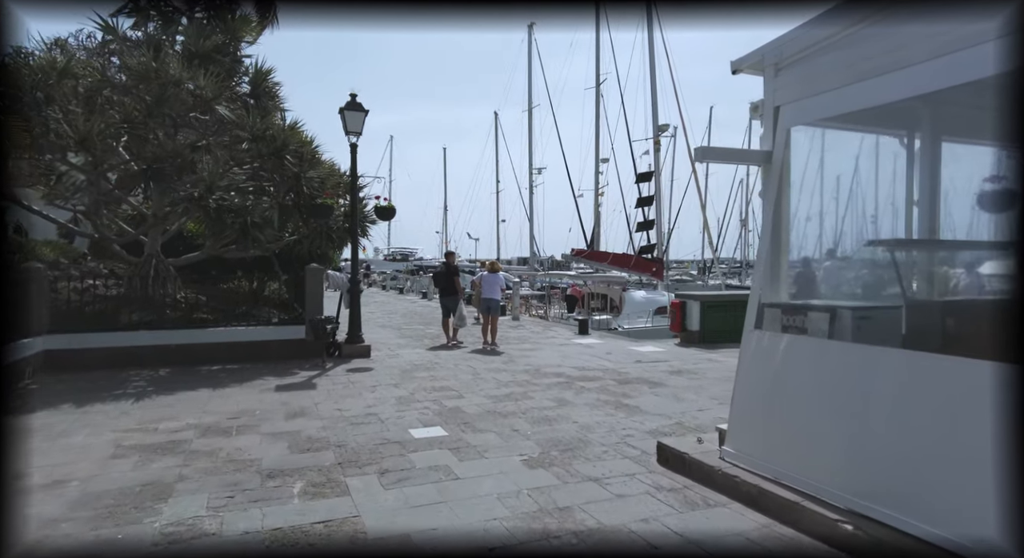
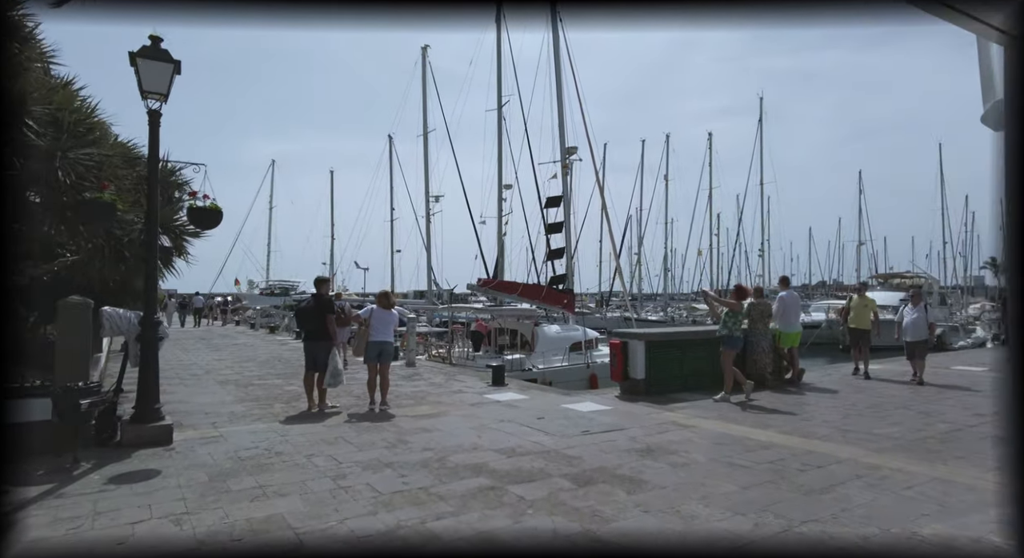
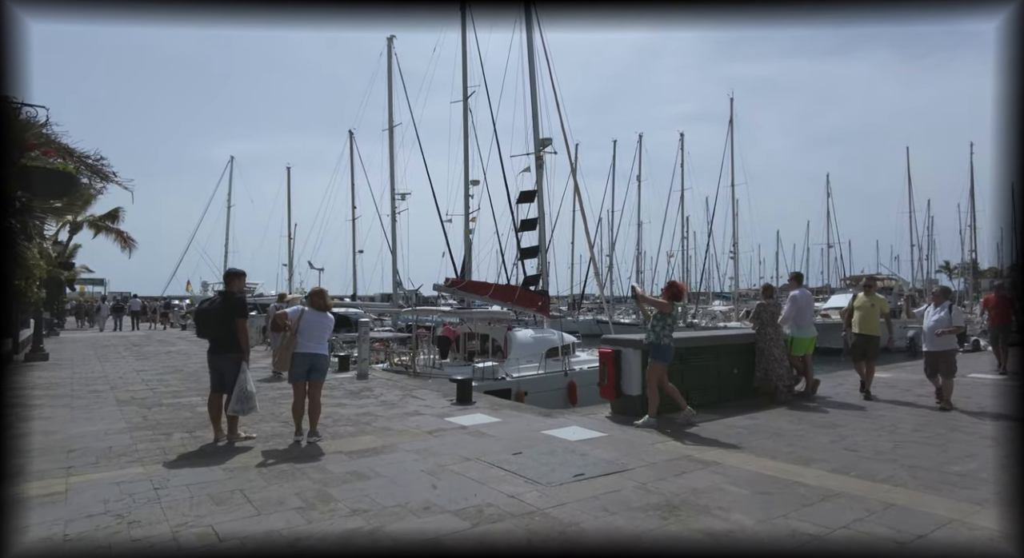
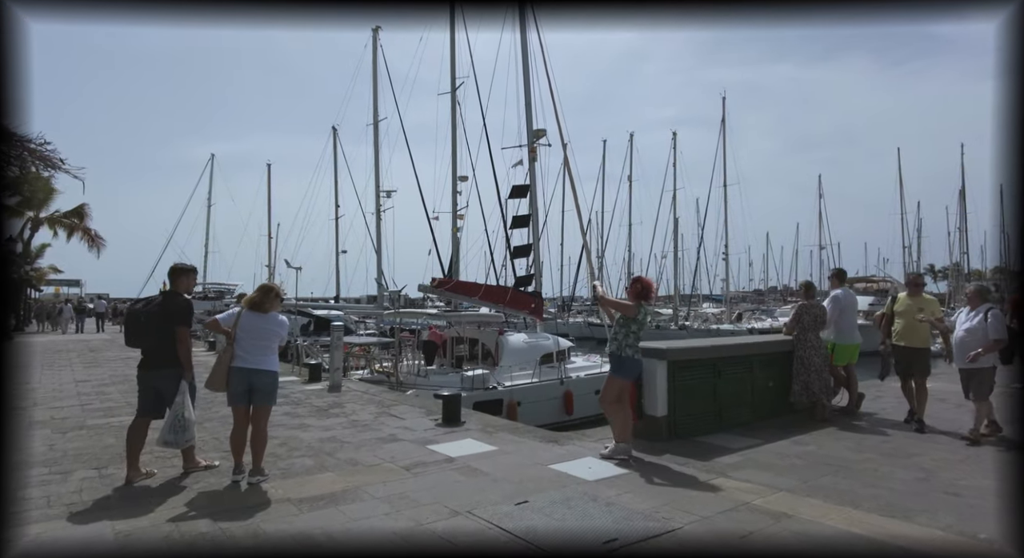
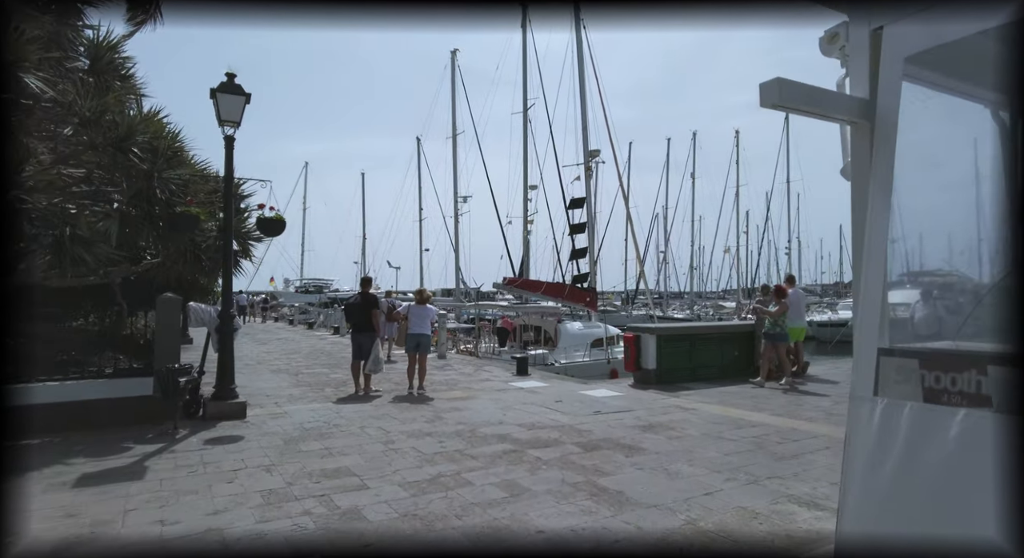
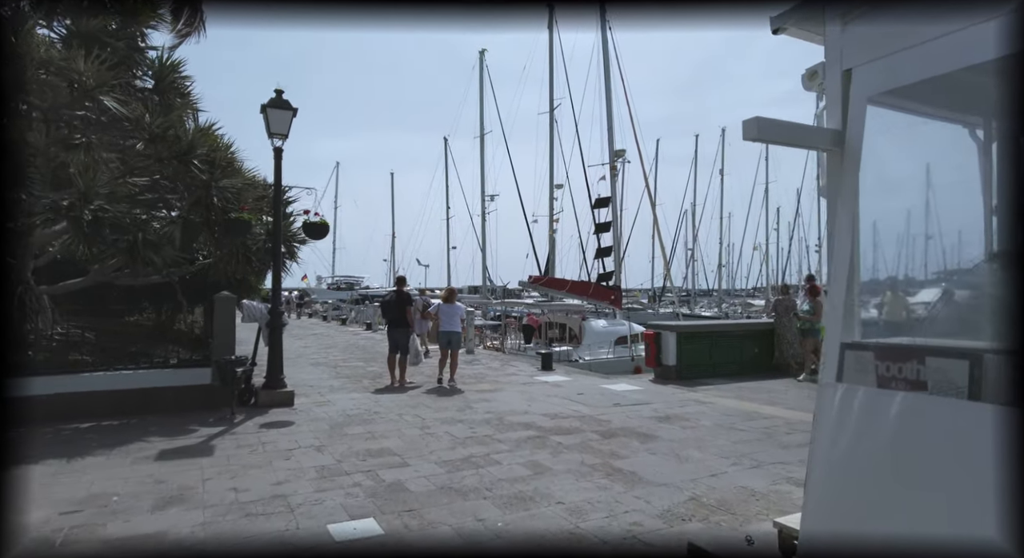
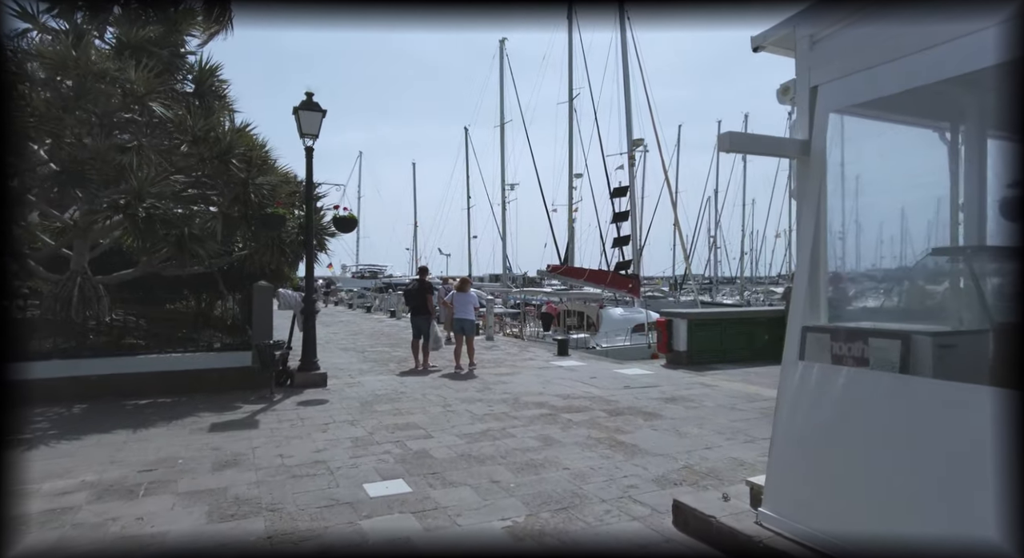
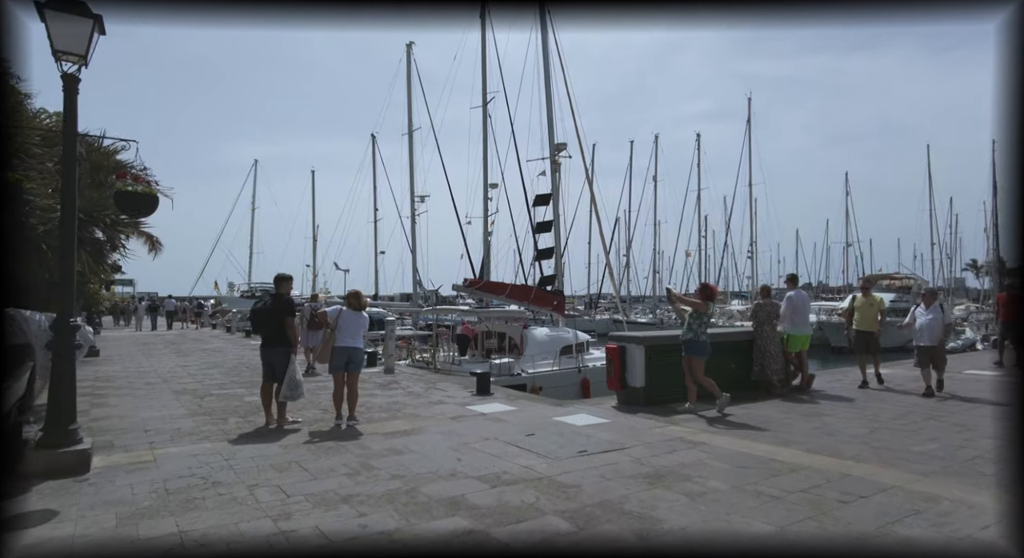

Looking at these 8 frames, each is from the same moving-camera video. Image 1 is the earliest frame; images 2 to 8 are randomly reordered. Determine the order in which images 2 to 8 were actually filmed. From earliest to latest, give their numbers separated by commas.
7, 6, 5, 2, 8, 3, 4
